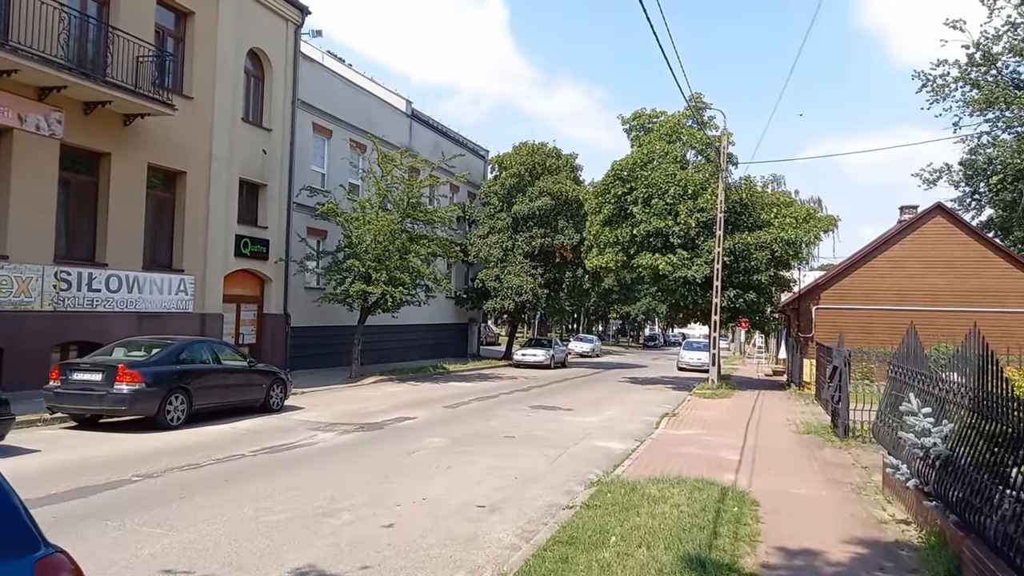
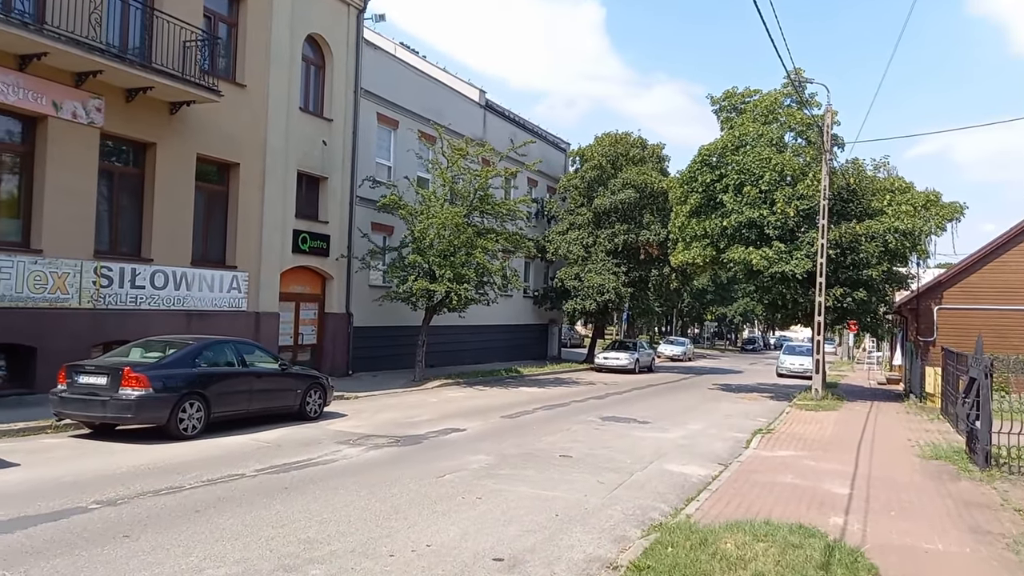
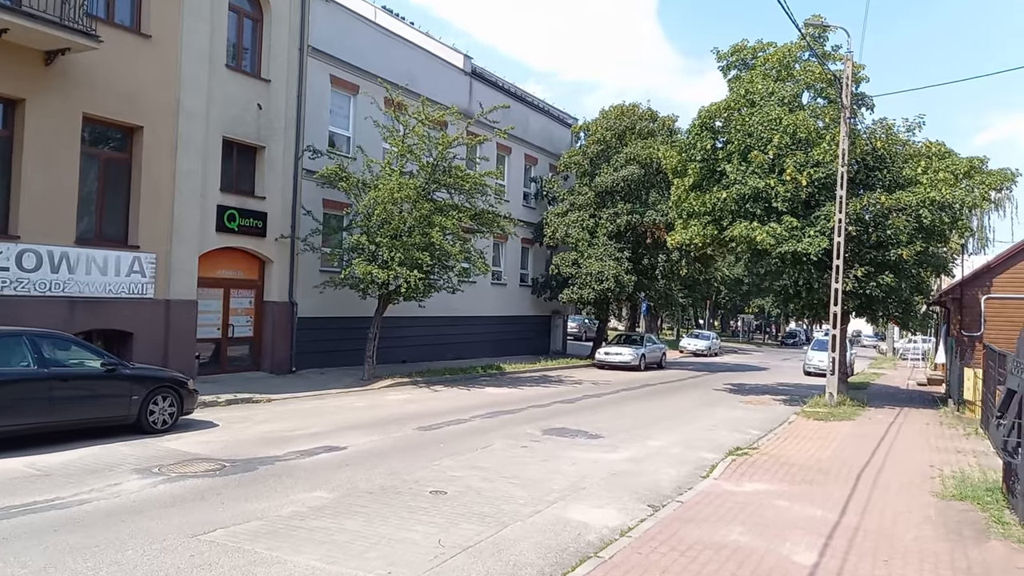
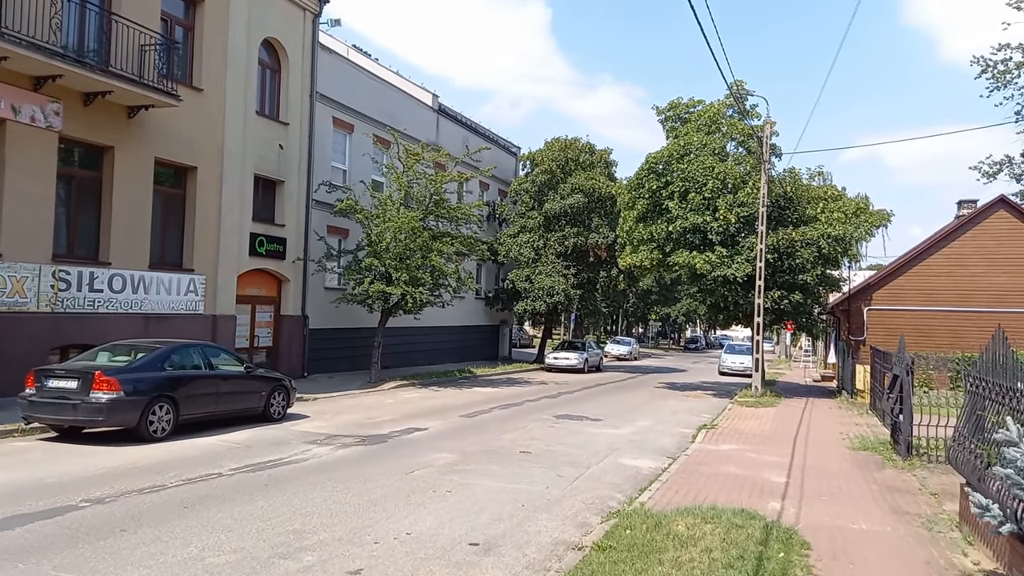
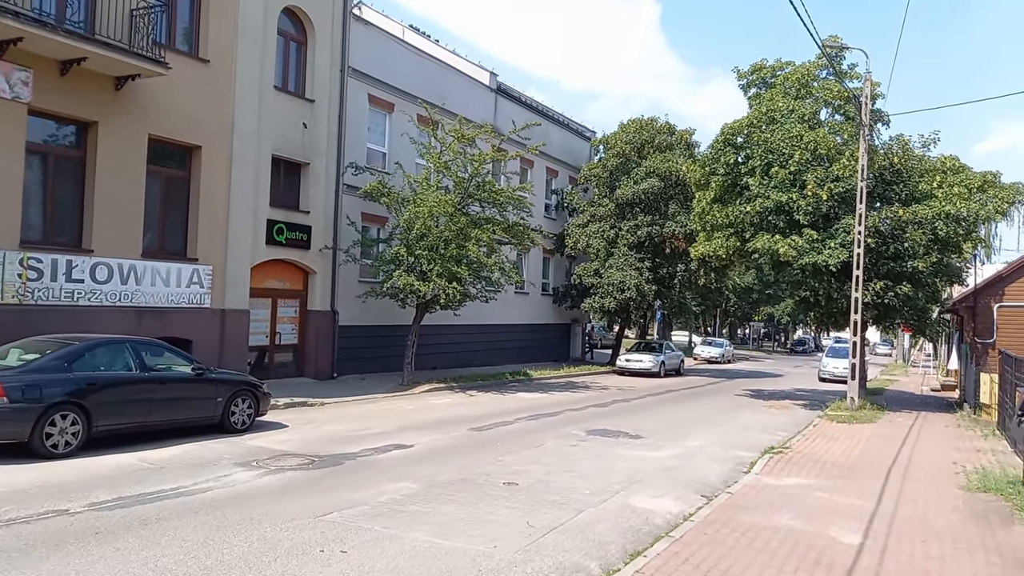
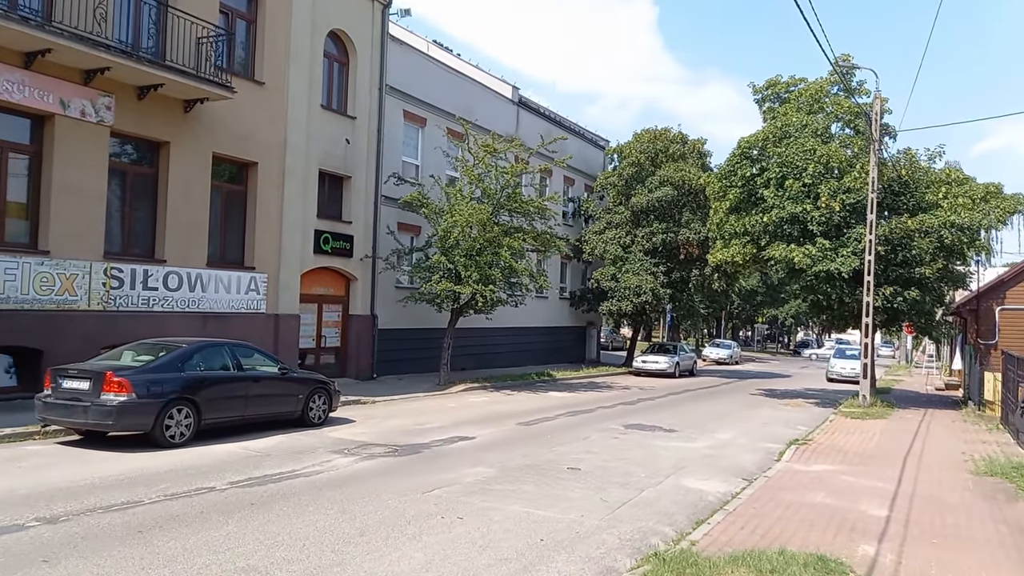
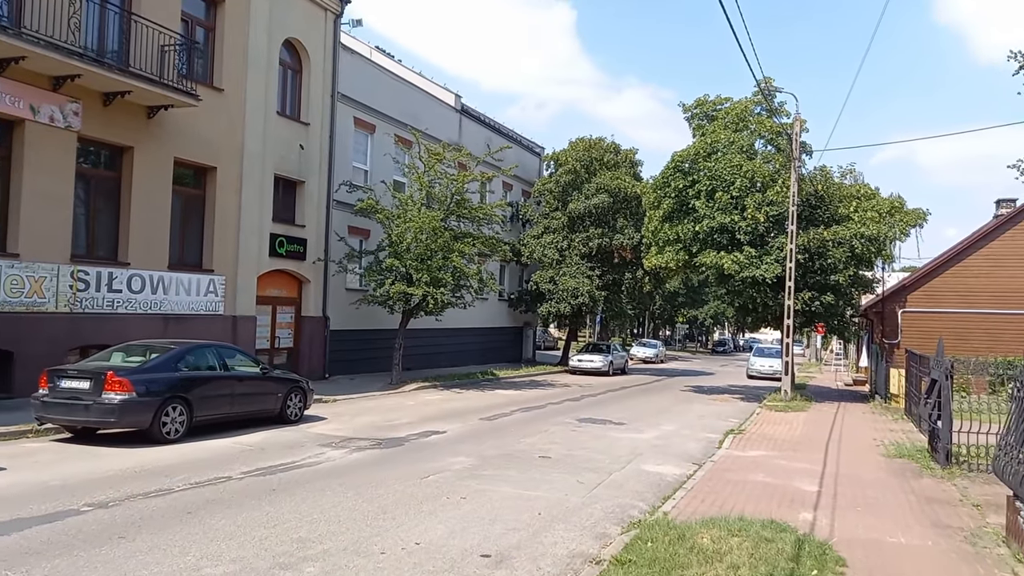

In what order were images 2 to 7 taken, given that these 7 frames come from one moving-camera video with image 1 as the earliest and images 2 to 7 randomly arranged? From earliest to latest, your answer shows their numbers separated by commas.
4, 7, 2, 6, 5, 3
